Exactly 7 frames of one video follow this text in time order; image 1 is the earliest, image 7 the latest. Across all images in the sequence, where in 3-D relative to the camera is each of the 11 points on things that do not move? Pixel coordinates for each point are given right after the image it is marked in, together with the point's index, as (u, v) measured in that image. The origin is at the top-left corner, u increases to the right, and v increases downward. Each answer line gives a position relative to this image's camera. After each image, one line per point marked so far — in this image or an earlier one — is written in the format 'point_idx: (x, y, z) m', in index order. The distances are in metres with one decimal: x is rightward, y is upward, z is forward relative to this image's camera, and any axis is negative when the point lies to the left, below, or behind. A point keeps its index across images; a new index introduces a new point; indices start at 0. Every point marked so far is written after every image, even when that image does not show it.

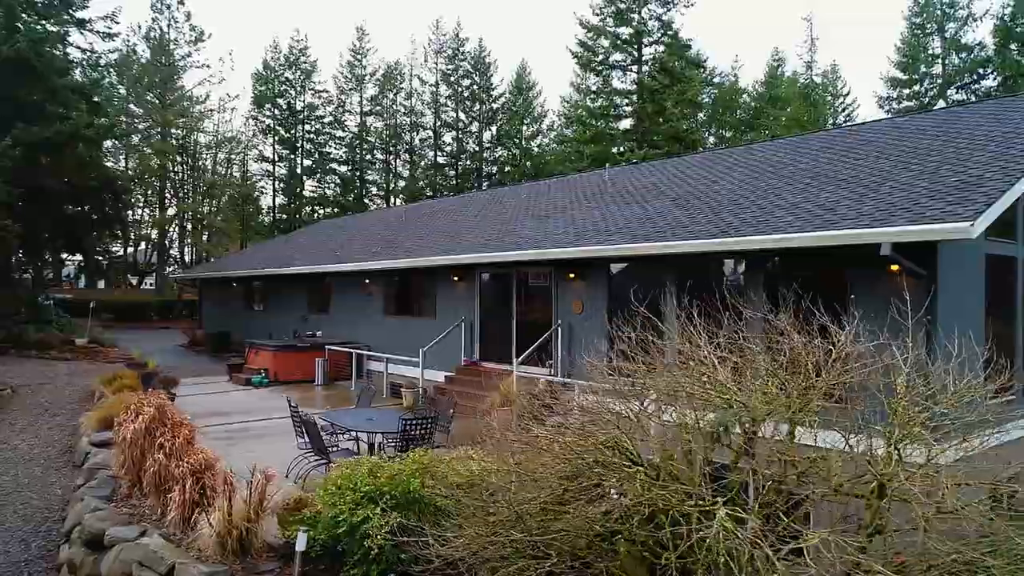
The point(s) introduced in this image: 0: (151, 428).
0: (-3.2, -1.2, +6.3) m
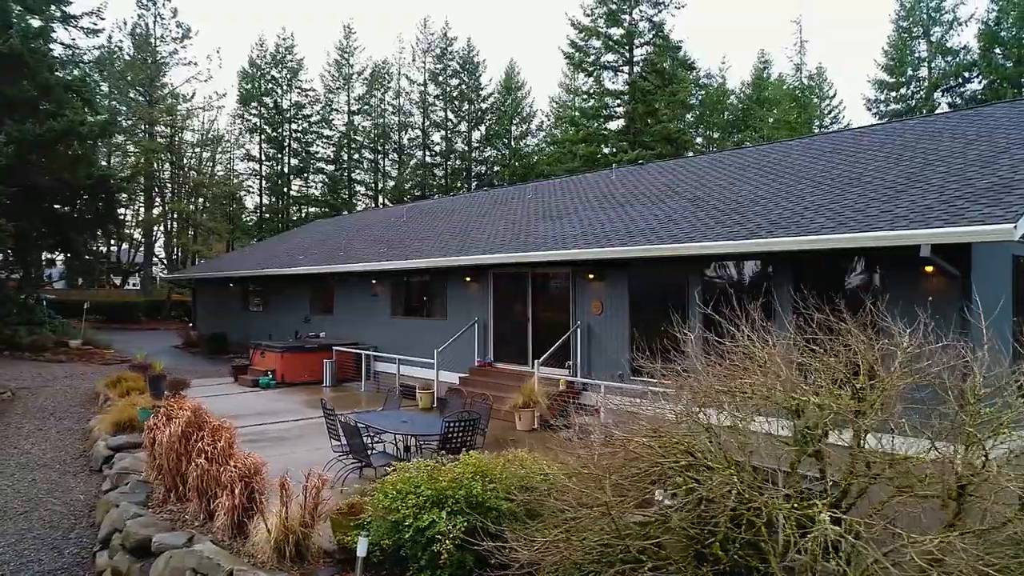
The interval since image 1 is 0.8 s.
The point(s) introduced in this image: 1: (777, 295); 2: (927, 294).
0: (-2.8, -1.3, +6.2) m
1: (+2.9, -0.4, +7.9) m
2: (+3.9, -0.1, +6.7) m
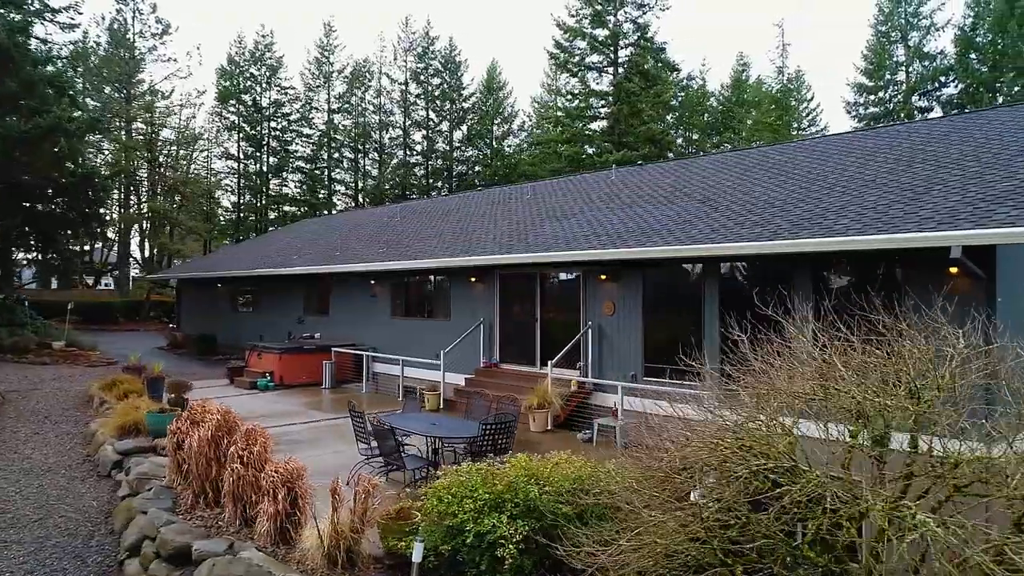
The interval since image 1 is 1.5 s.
0: (-2.5, -1.3, +6.1) m
1: (+3.1, -0.4, +8.0) m
2: (+4.2, -0.1, +6.8) m
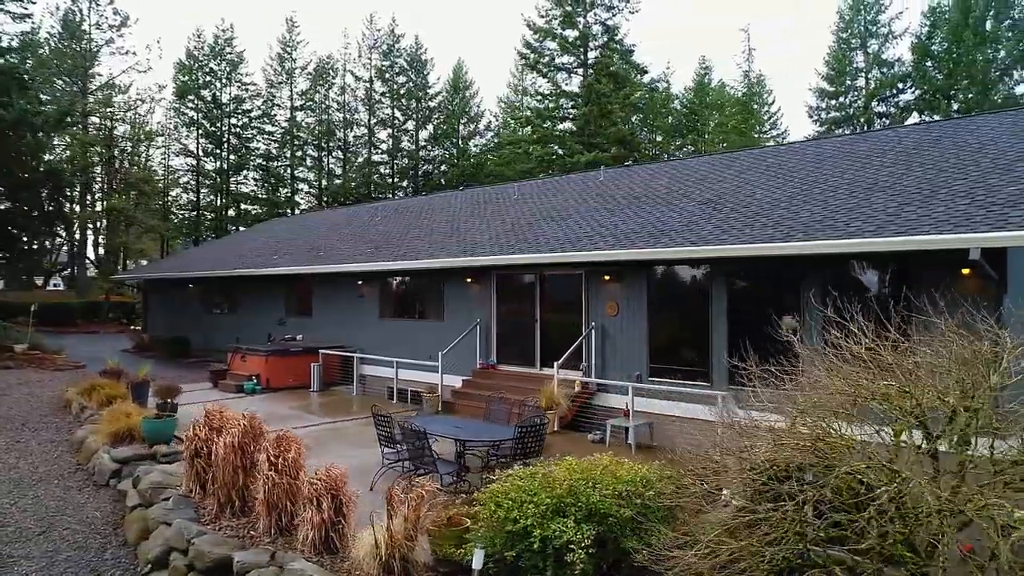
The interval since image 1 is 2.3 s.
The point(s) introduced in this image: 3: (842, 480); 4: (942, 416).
0: (-2.2, -1.3, +5.9) m
1: (+3.3, -0.4, +8.1) m
2: (+4.4, -0.1, +7.0) m
3: (+1.8, -1.1, +3.9) m
4: (+2.4, -0.7, +4.0) m
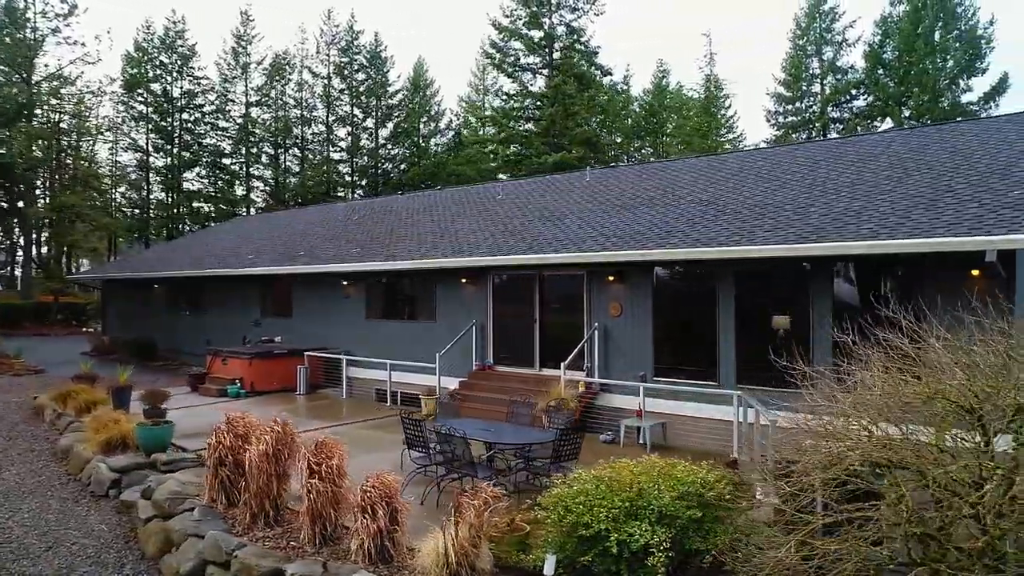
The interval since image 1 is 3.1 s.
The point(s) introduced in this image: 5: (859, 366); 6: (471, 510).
0: (-1.9, -1.3, +5.7) m
1: (+3.5, -0.4, +8.3) m
2: (+4.7, -0.1, +7.2) m
3: (+2.3, -1.1, +4.0) m
4: (+2.9, -0.7, +4.1) m
5: (+2.6, -0.6, +5.3) m
6: (-0.3, -1.4, +4.5) m
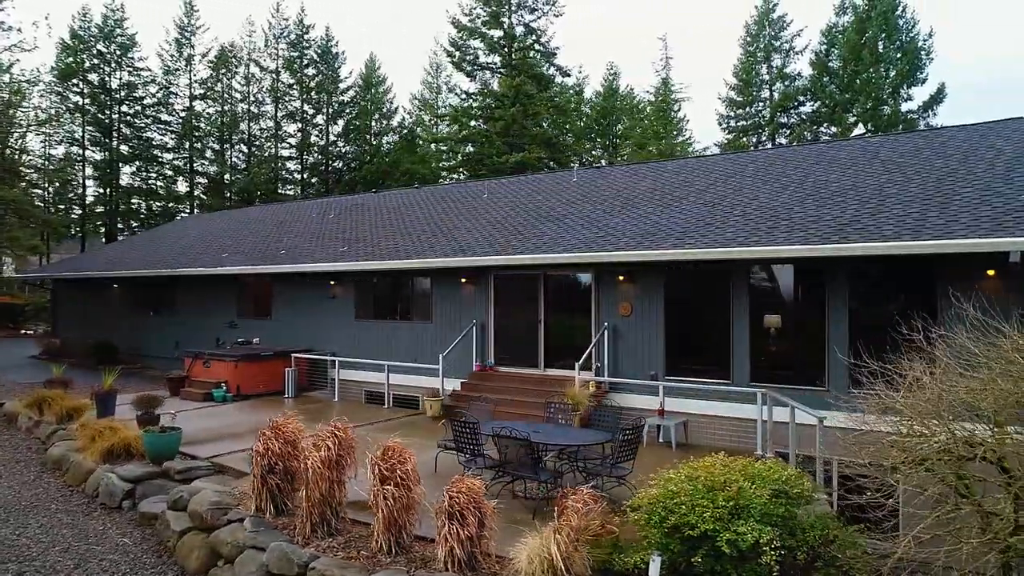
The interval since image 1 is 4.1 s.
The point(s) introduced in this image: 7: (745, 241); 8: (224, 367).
0: (-1.4, -1.3, +5.5) m
1: (+3.8, -0.4, +8.5) m
2: (+5.0, -0.1, +7.5) m
3: (+2.9, -1.1, +4.1) m
4: (+3.5, -0.7, +4.3) m
5: (+3.1, -0.6, +5.5) m
6: (+0.3, -1.4, +4.5) m
7: (+2.8, +0.6, +8.7) m
8: (-5.1, -1.4, +12.6) m
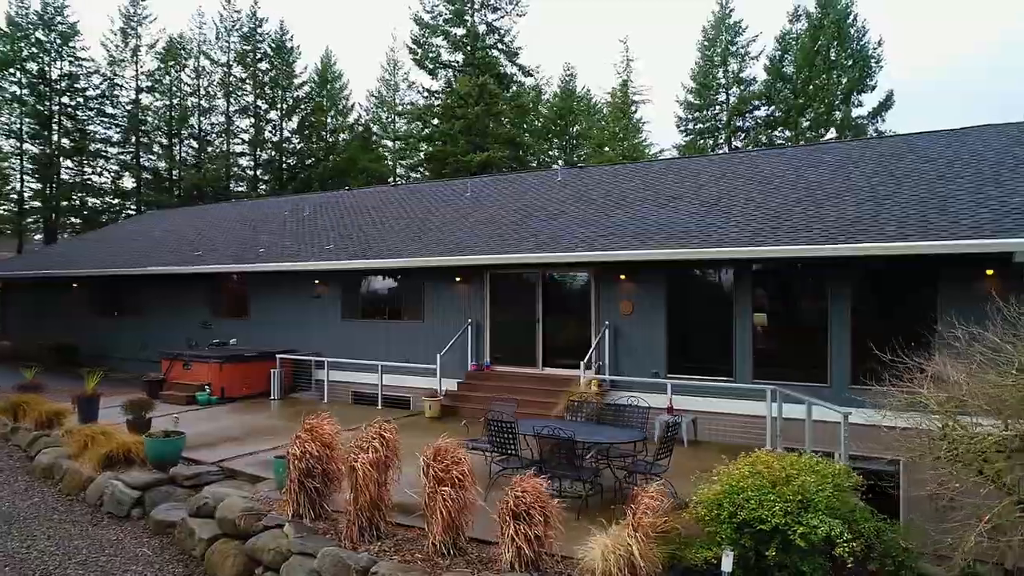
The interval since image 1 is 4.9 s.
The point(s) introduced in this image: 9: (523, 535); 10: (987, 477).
0: (-1.0, -1.3, +5.3) m
1: (+3.9, -0.4, +8.7) m
2: (+5.2, -0.1, +7.9) m
3: (+3.4, -1.1, +4.3) m
4: (+4.0, -0.7, +4.6) m
5: (+3.5, -0.6, +5.7) m
6: (+0.8, -1.4, +4.5) m
7: (+3.0, +0.6, +8.9) m
8: (-5.2, -1.4, +12.2) m
9: (+0.1, -1.6, +4.5) m
10: (+3.1, -1.2, +4.6) m
